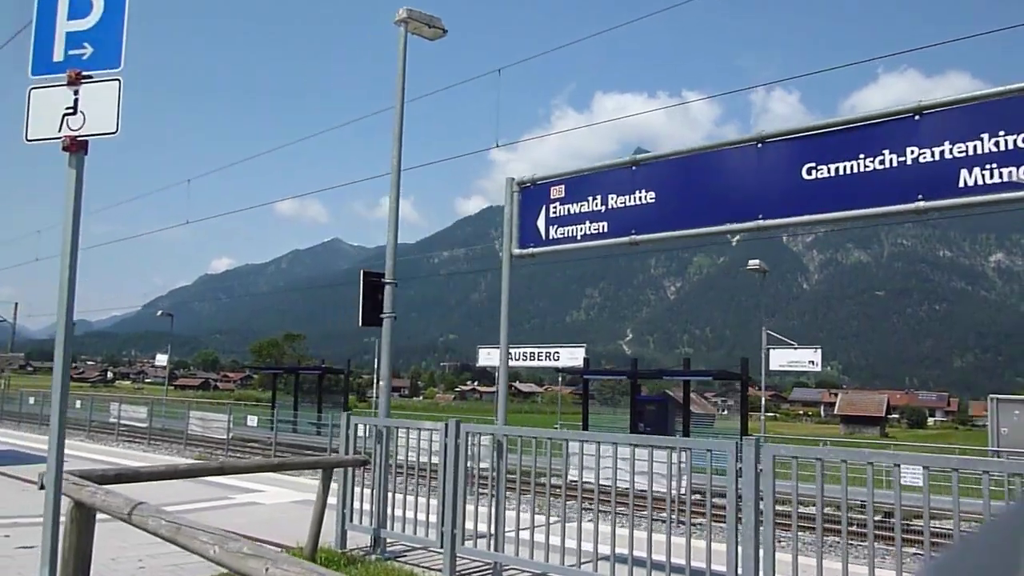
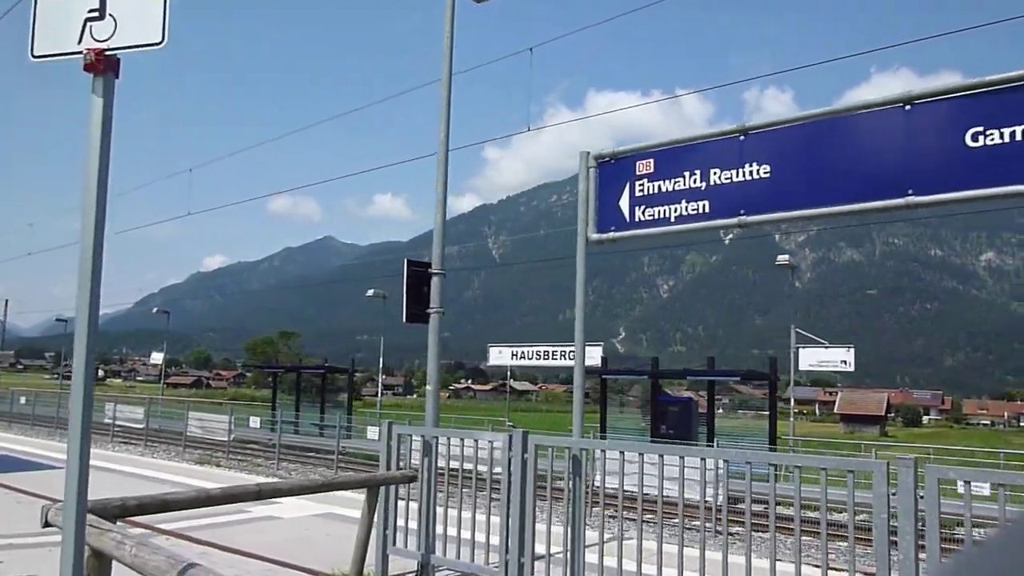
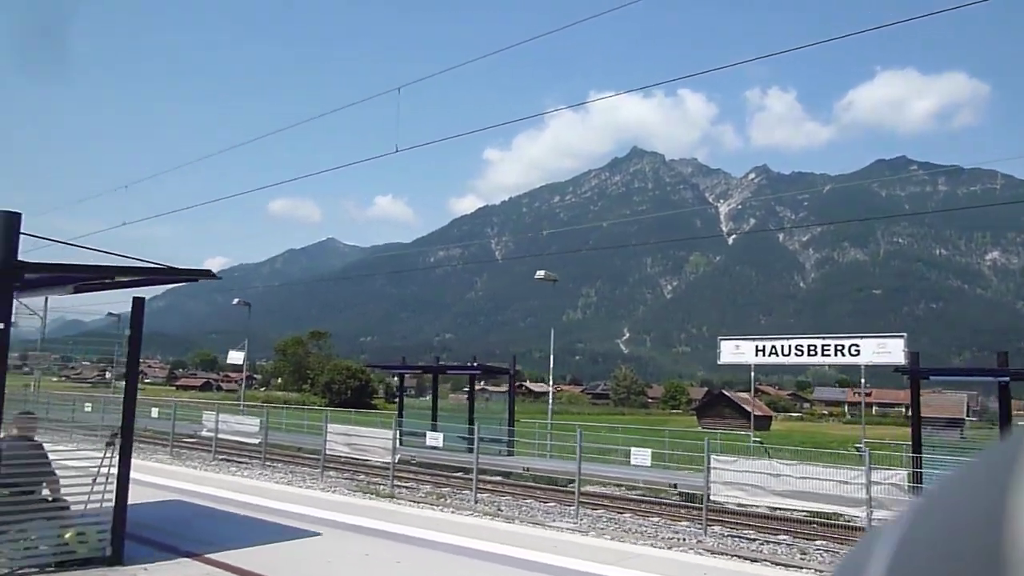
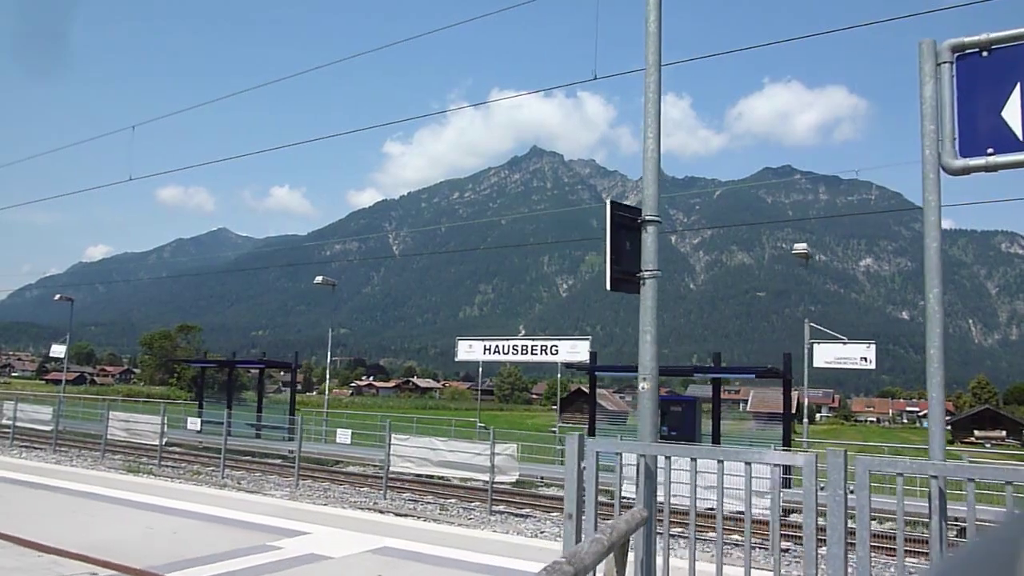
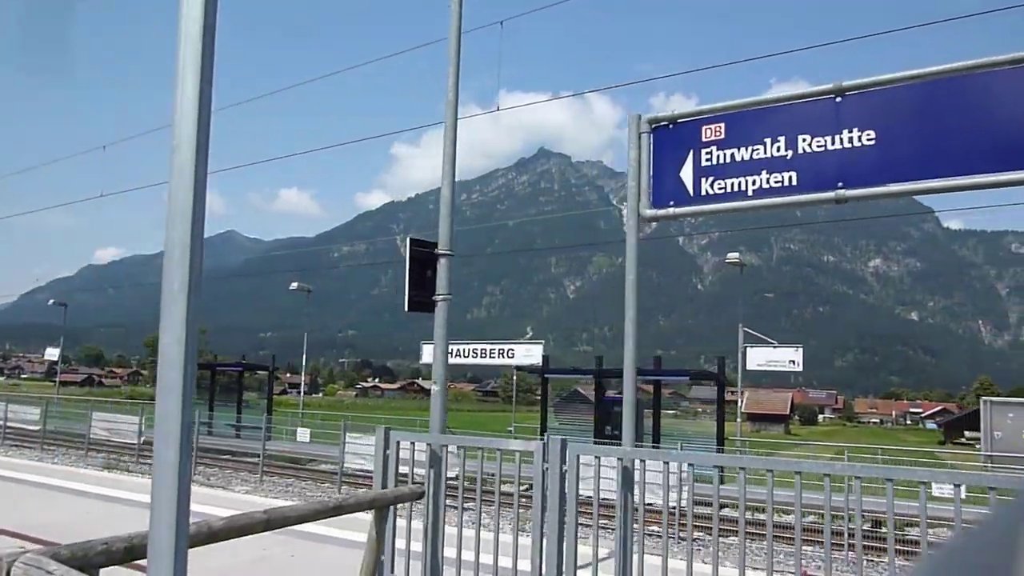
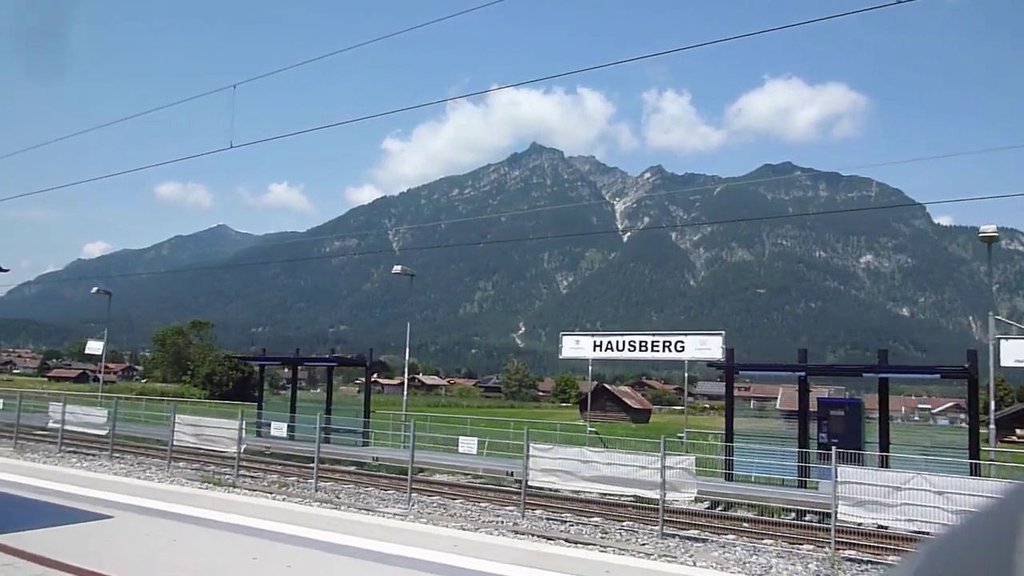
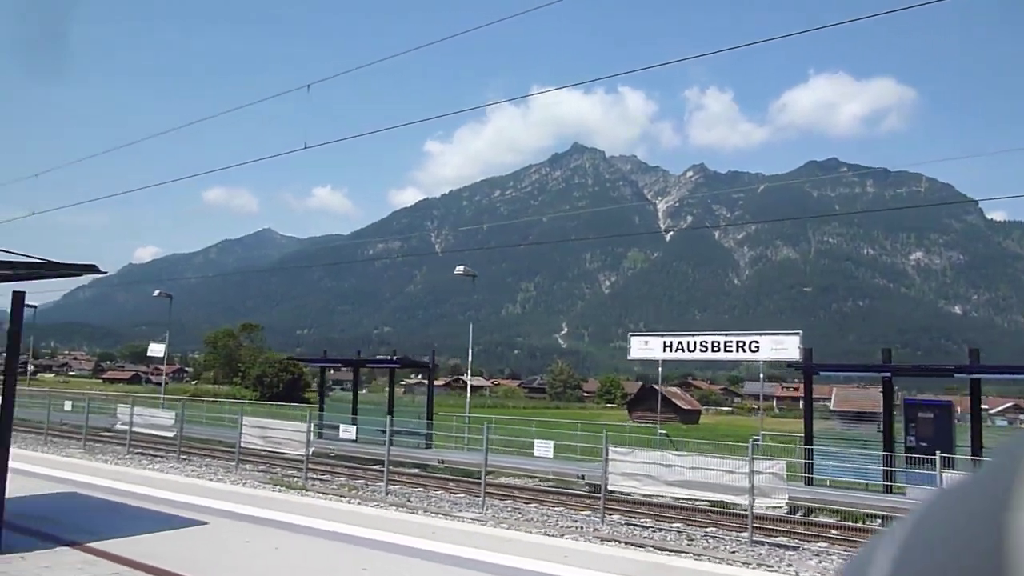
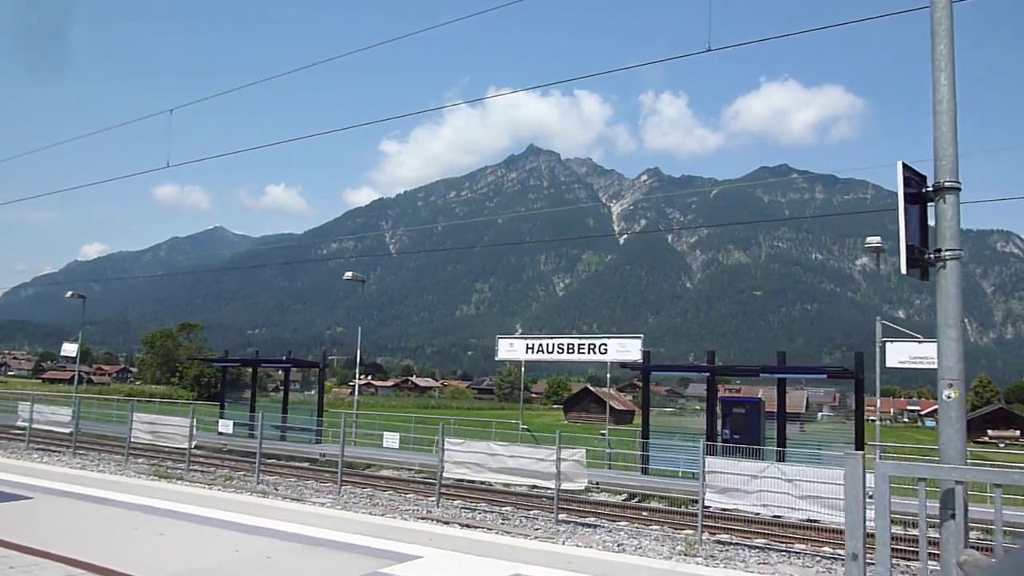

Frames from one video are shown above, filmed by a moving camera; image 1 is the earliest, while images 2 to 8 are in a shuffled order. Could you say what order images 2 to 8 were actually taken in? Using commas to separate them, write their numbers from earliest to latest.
2, 5, 4, 8, 6, 7, 3
